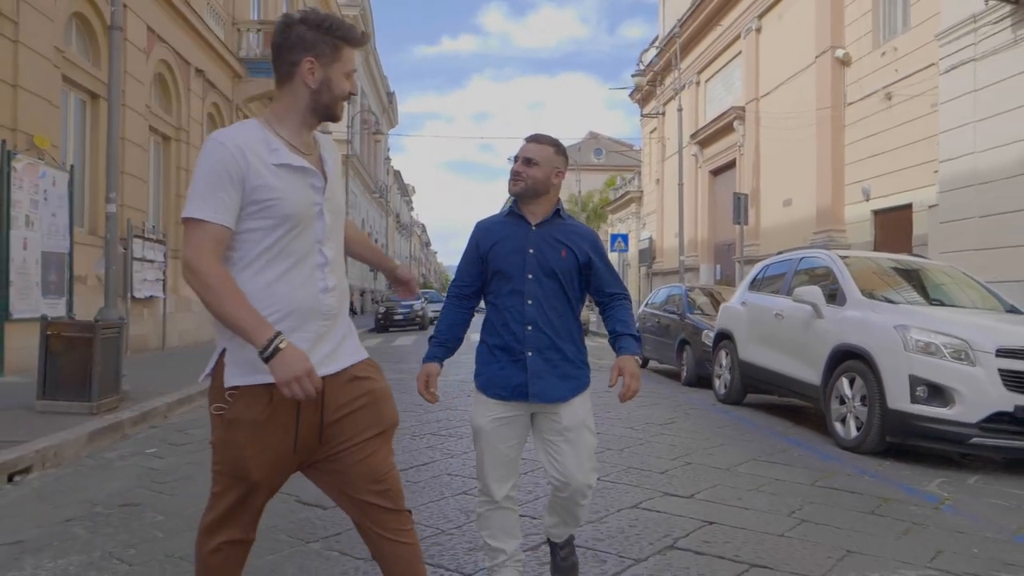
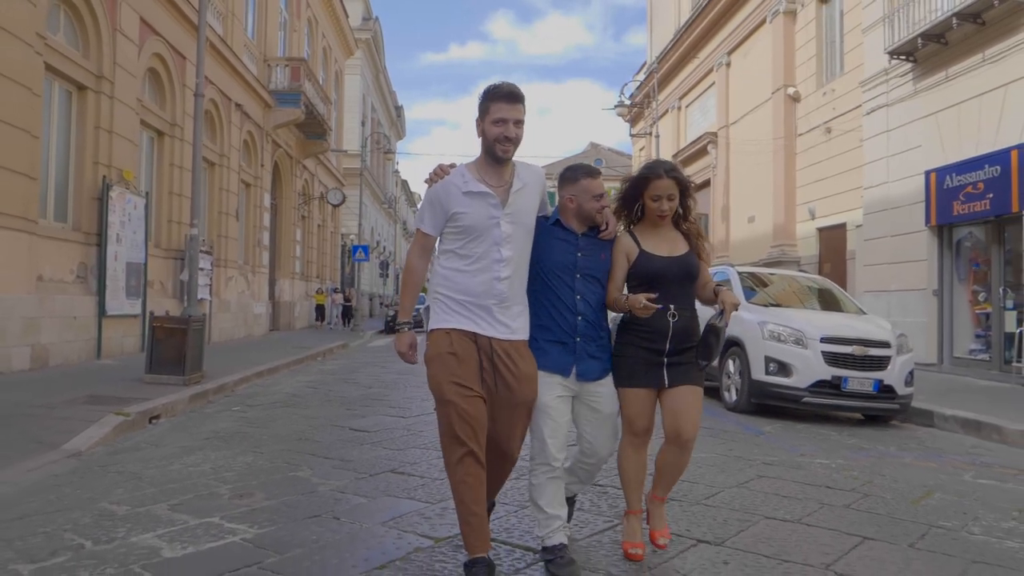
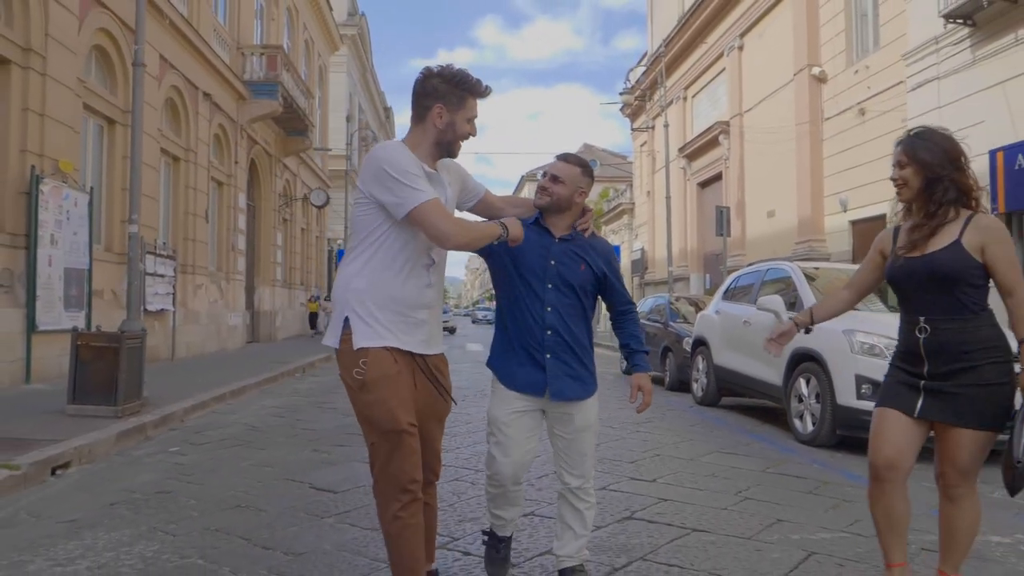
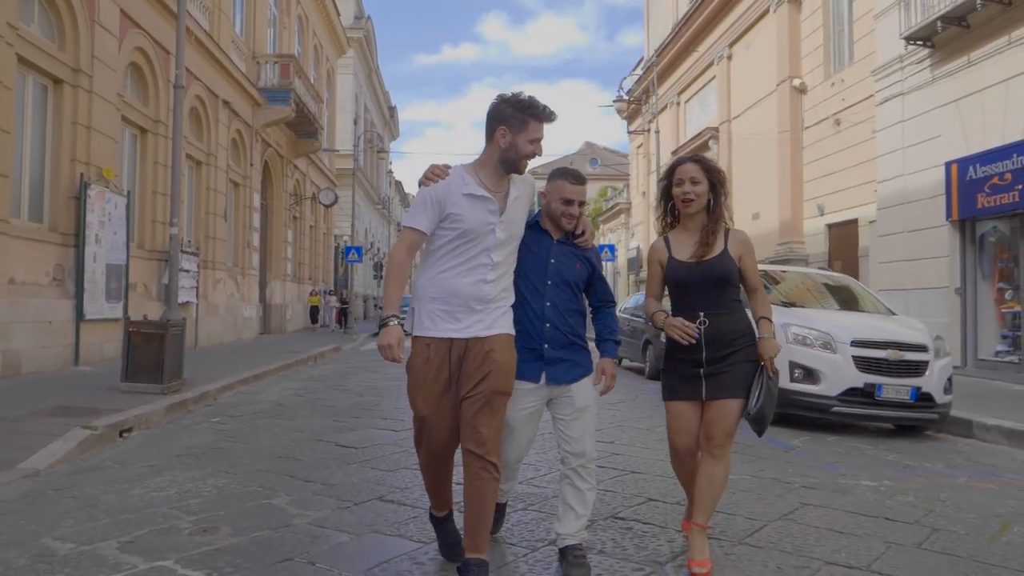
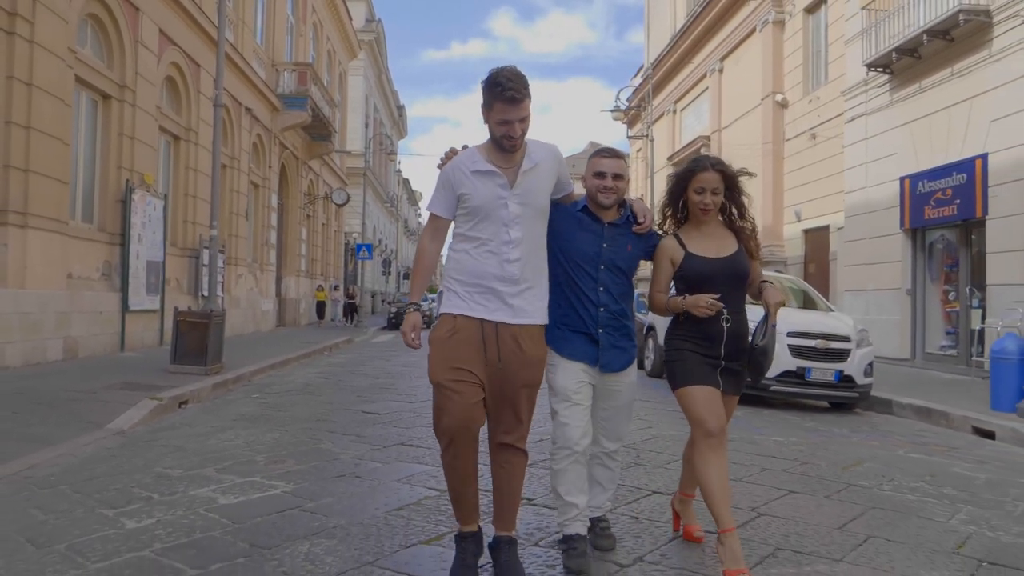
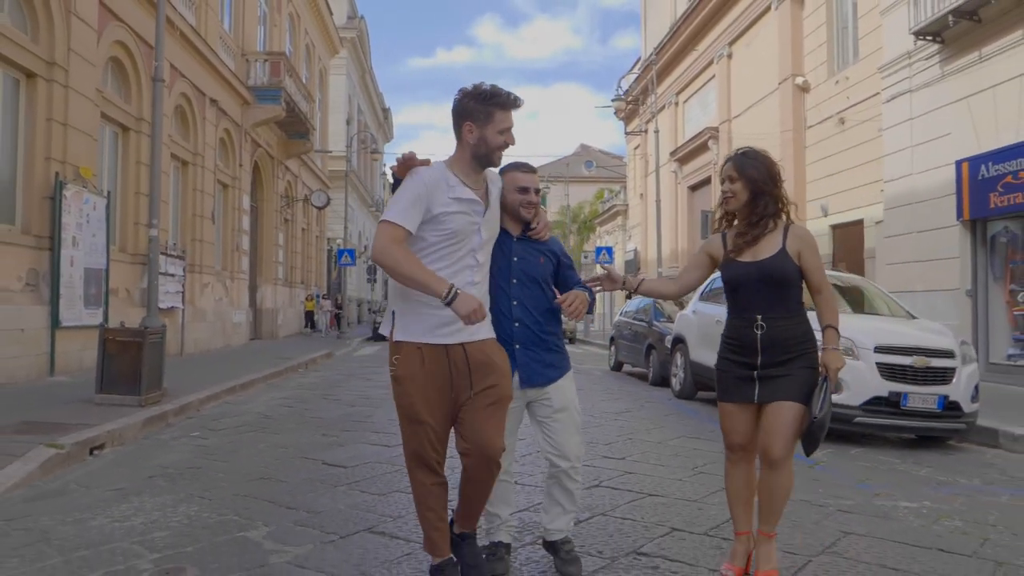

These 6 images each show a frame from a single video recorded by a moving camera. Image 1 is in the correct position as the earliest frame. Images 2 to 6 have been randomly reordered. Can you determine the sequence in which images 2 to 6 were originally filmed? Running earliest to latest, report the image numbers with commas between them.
3, 6, 4, 2, 5
